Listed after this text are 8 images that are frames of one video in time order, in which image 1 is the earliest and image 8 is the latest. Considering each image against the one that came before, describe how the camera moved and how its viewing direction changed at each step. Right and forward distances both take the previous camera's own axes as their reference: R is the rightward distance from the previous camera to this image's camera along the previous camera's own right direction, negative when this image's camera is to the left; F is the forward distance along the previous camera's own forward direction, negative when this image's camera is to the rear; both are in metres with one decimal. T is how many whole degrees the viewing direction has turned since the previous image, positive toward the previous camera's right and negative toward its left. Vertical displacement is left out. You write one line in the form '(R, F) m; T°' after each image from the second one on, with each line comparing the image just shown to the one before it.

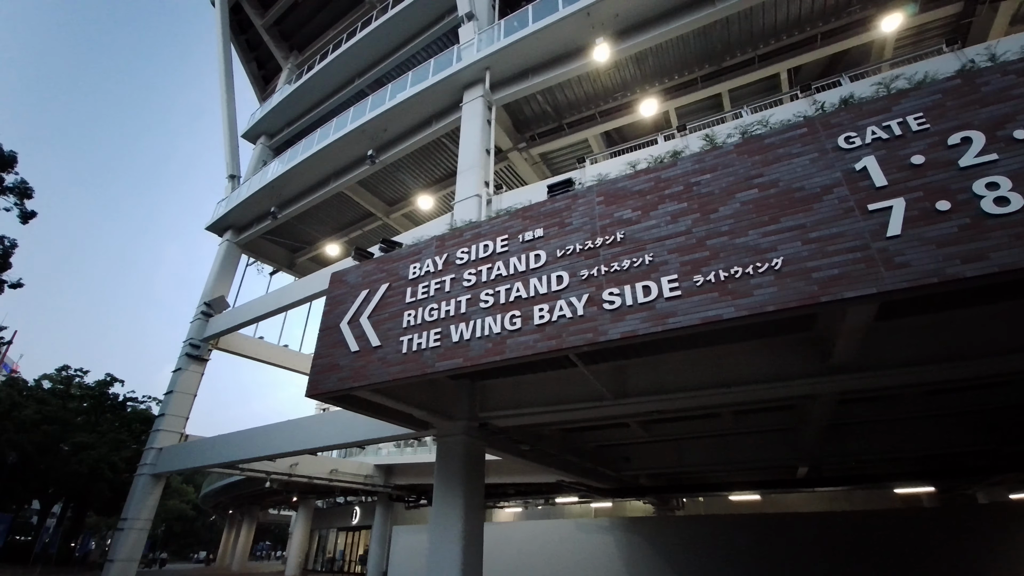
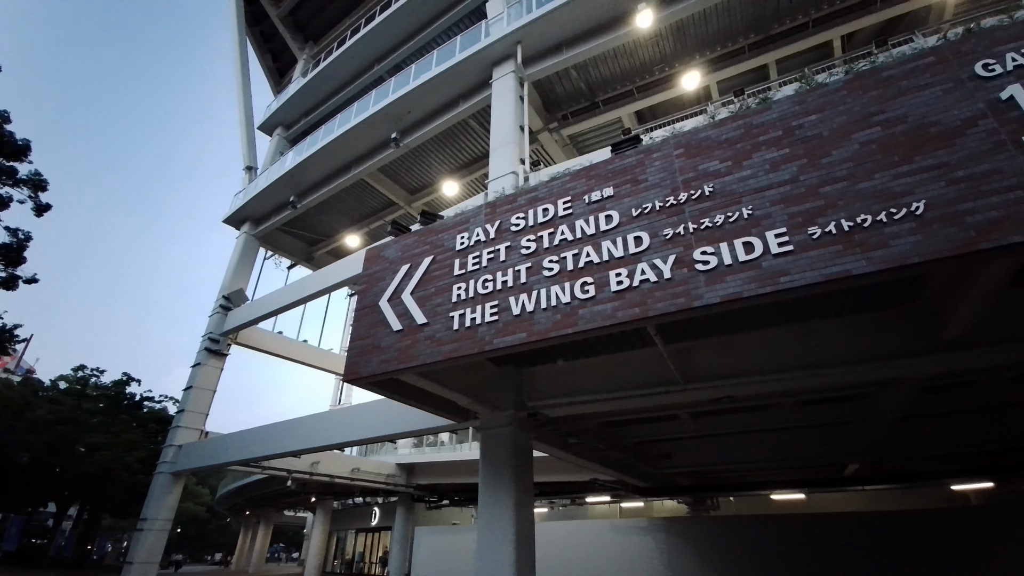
(-0.5, +0.6) m; -1°
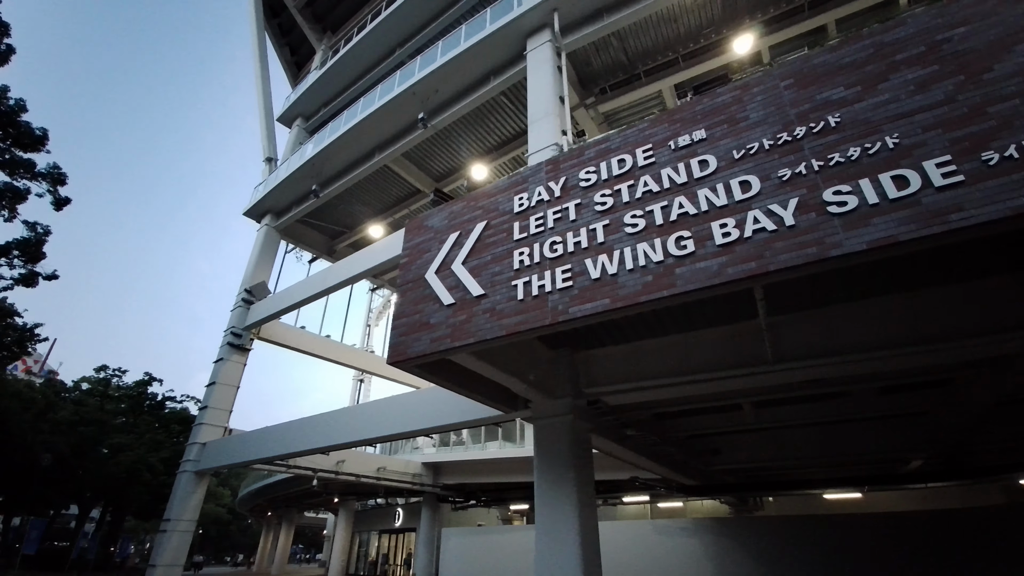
(-0.5, +0.6) m; -1°
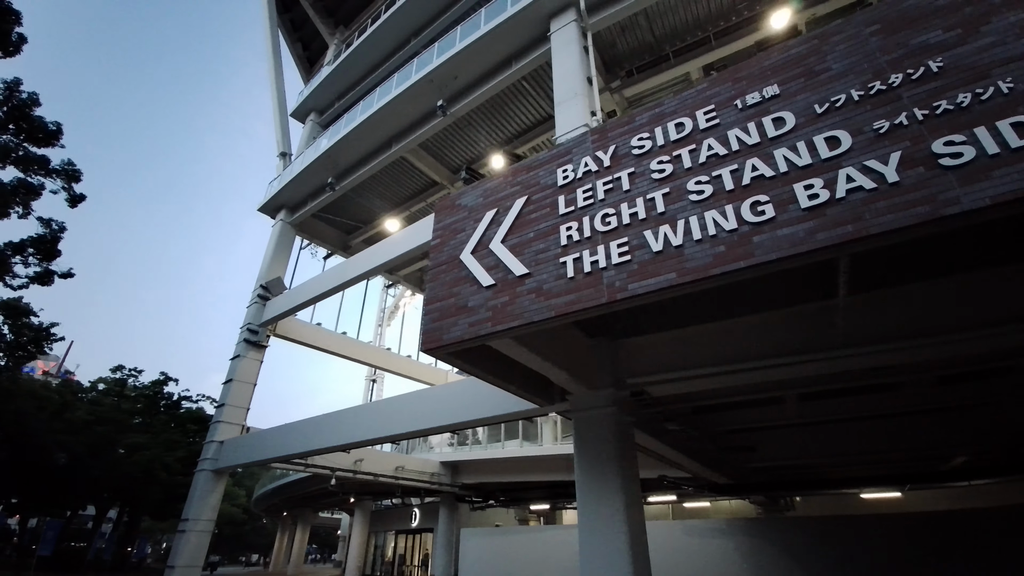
(-0.3, +0.4) m; -1°
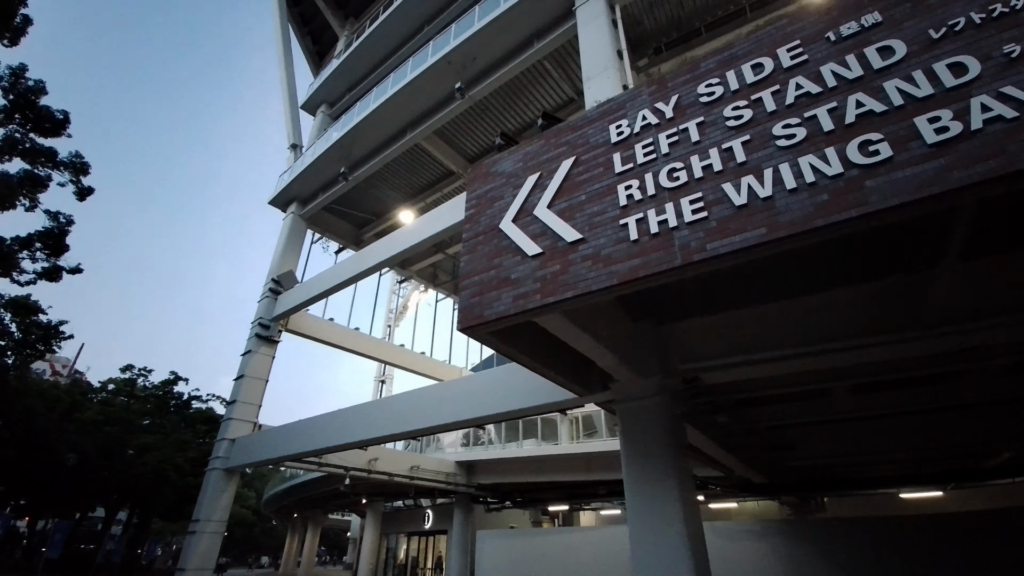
(-0.3, +0.4) m; -1°
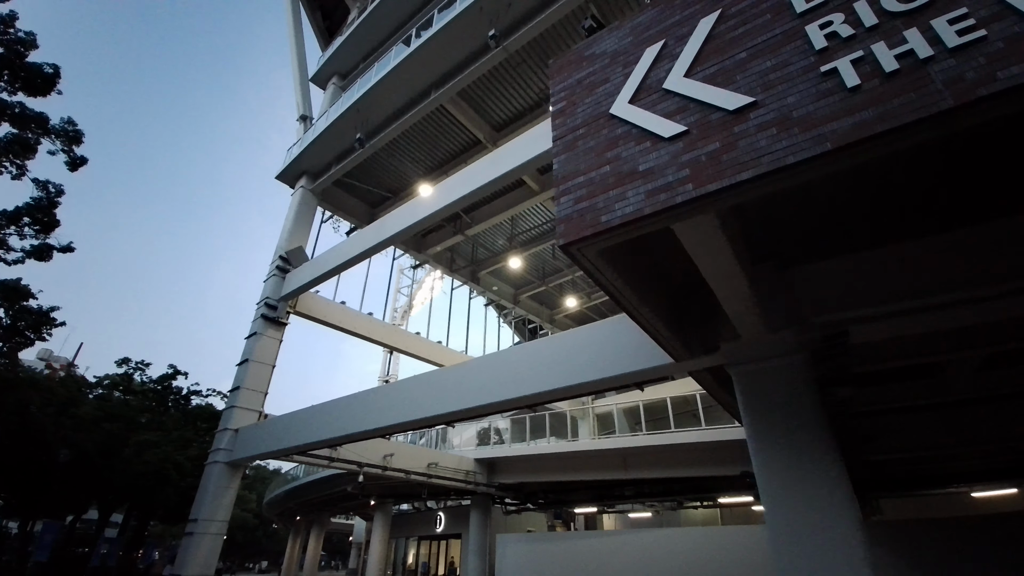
(-0.7, +1.1) m; 0°
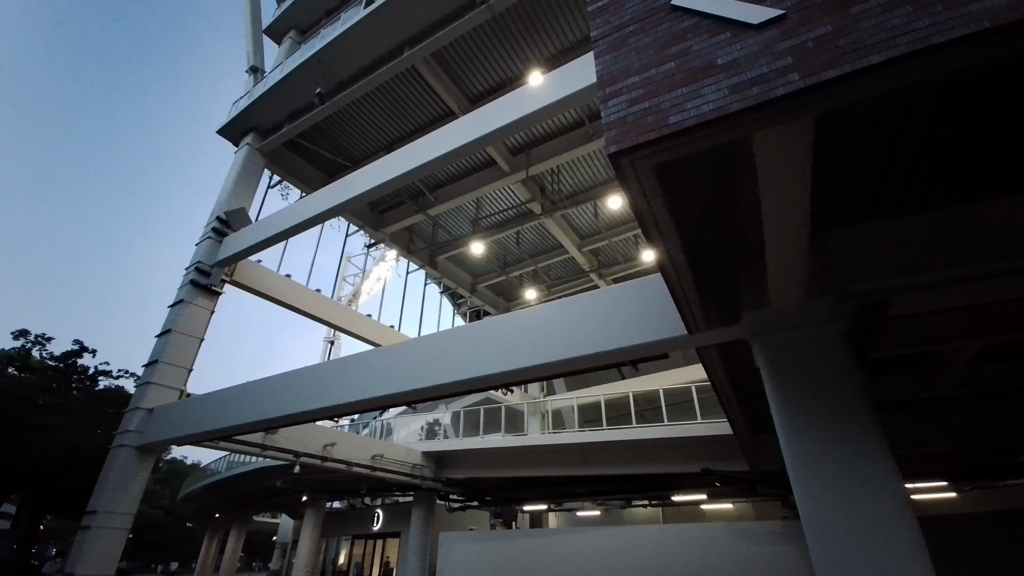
(-0.4, +0.7) m; +6°
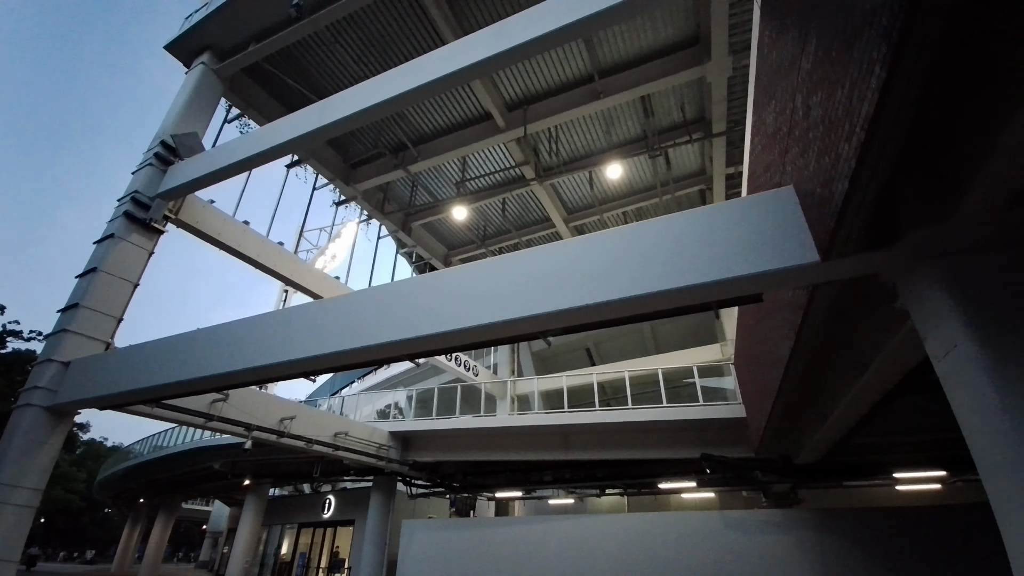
(-0.8, +1.1) m; +6°
